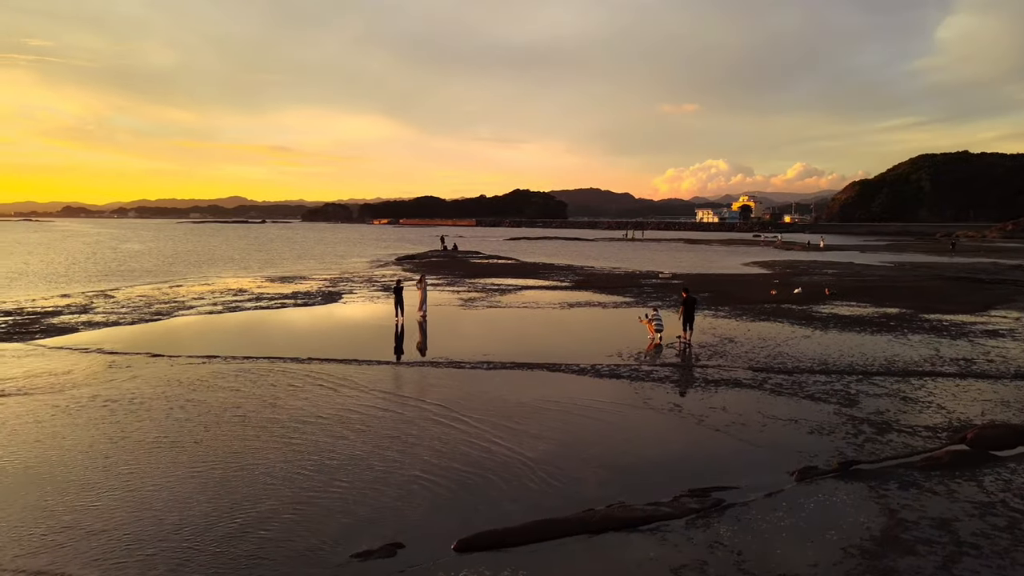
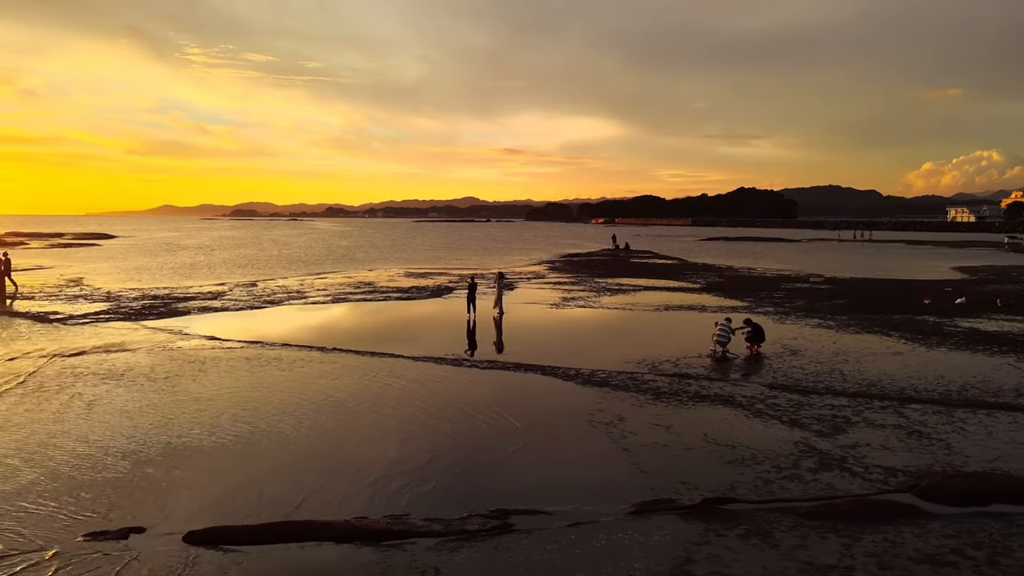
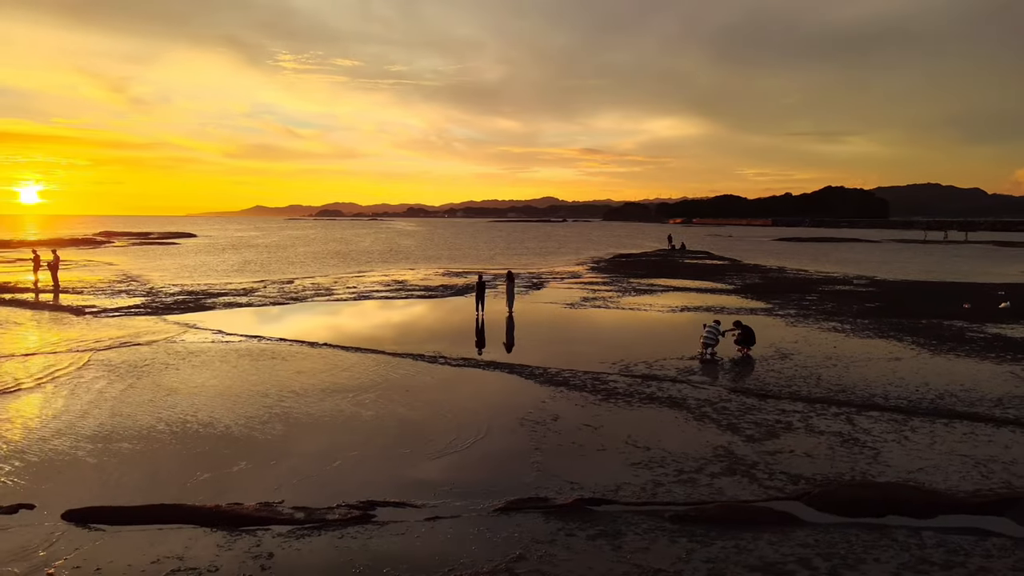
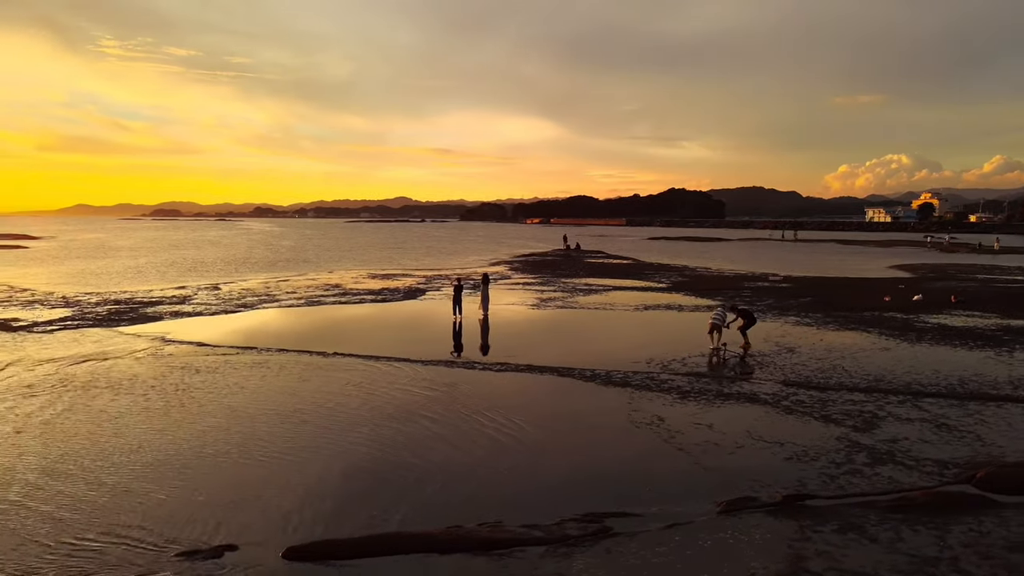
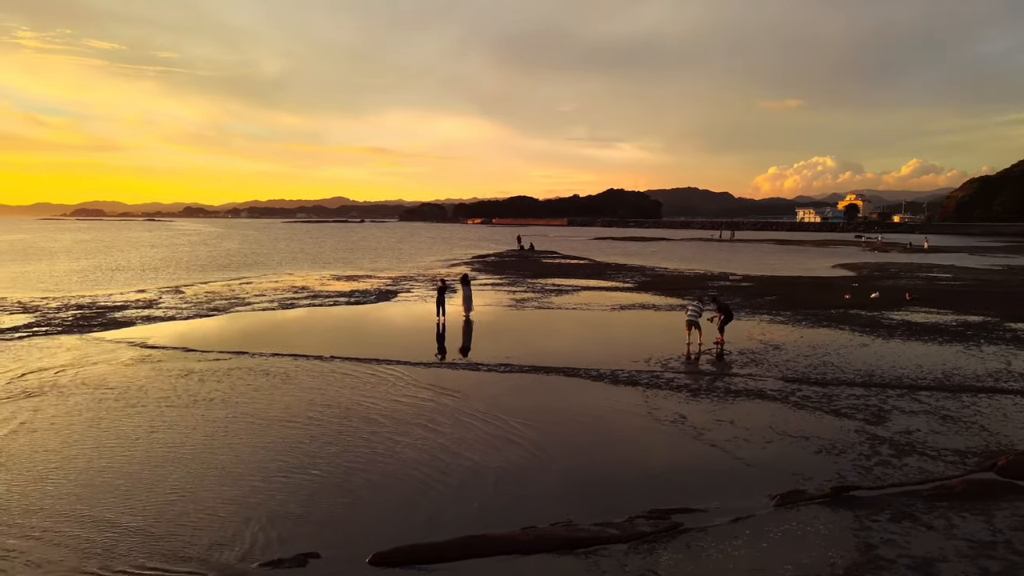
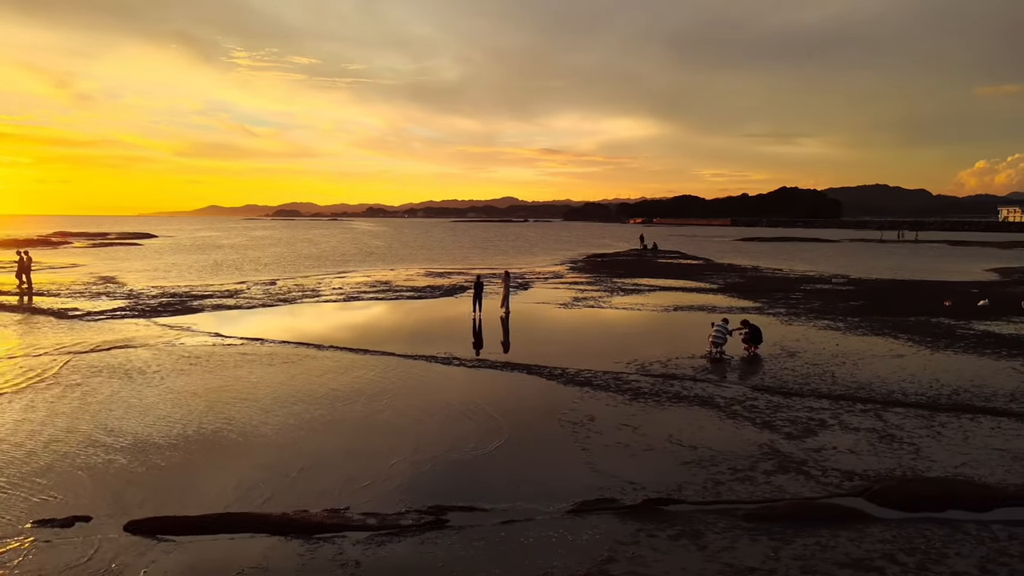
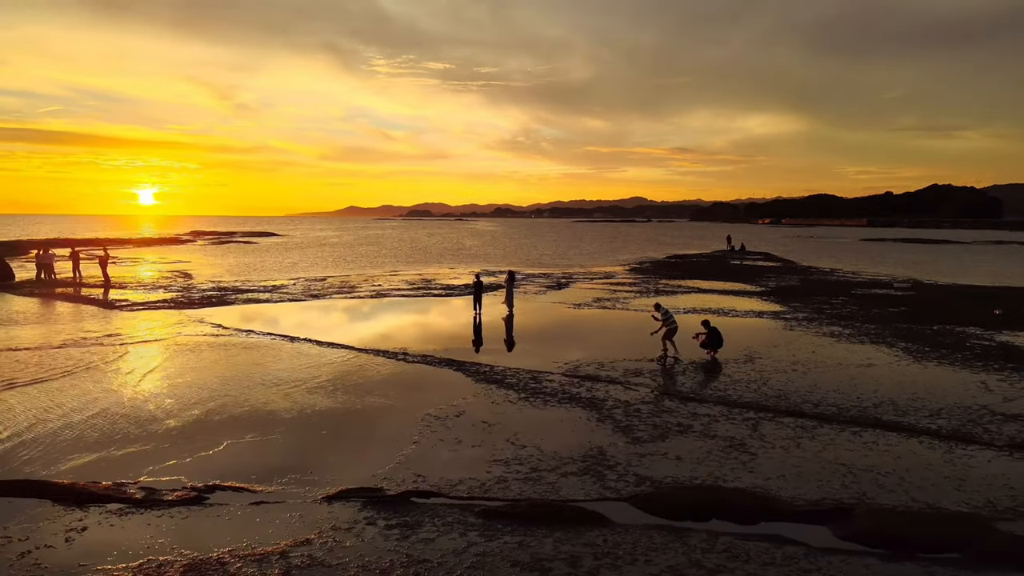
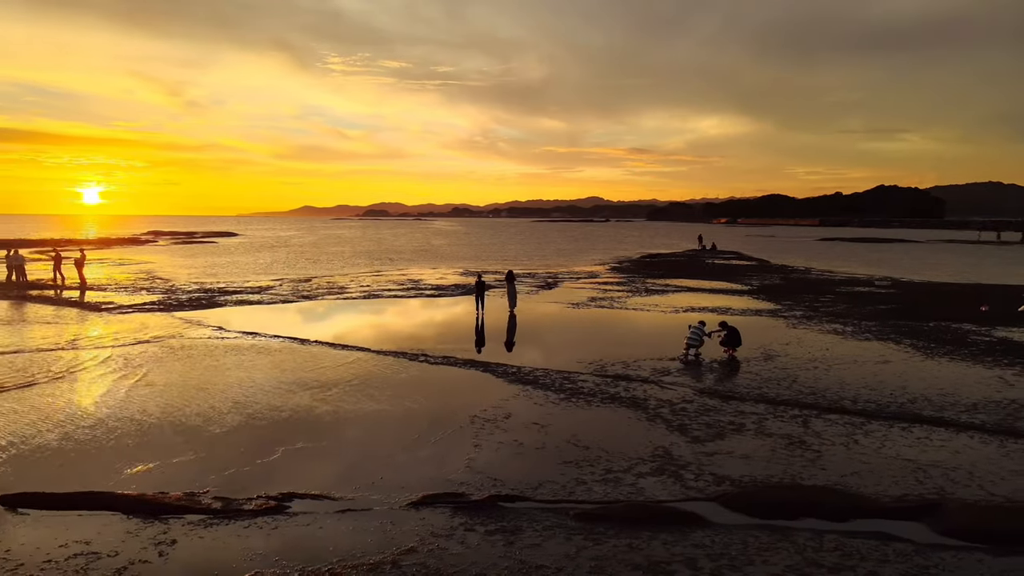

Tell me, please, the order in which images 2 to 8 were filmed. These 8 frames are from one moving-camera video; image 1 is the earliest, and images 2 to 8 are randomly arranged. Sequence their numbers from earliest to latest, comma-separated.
5, 4, 2, 6, 3, 8, 7
